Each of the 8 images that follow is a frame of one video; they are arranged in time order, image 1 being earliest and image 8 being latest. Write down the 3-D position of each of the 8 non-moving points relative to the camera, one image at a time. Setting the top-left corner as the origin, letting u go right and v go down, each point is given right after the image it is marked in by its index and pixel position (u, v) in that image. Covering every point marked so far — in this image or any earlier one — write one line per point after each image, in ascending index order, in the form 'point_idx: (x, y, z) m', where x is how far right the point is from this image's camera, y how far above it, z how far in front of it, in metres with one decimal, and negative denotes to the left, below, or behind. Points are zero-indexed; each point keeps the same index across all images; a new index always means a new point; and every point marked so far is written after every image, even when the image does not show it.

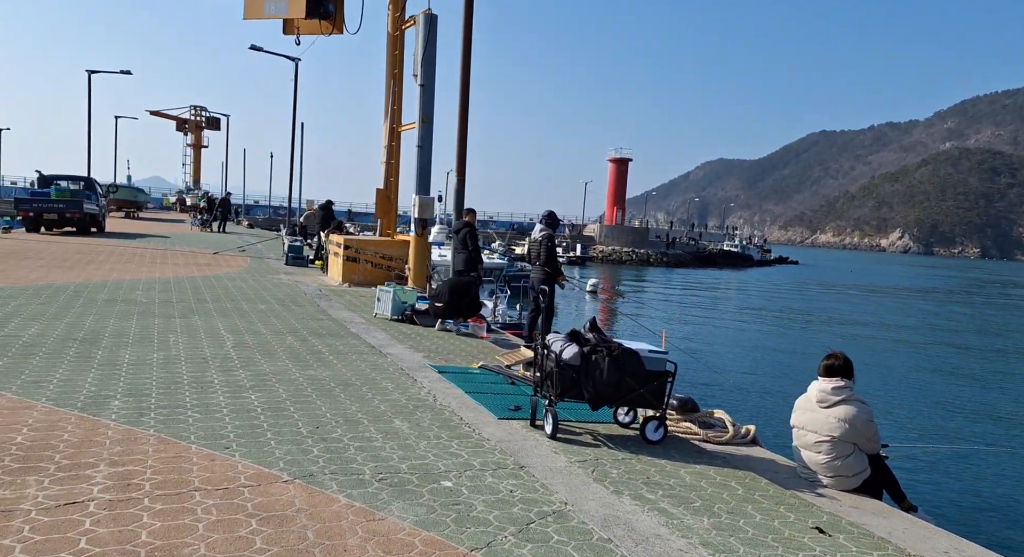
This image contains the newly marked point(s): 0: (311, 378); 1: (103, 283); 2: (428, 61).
0: (-1.8, -0.9, +7.5) m
1: (-7.3, 0.0, +15.6) m
2: (-1.6, +4.2, +16.3) m
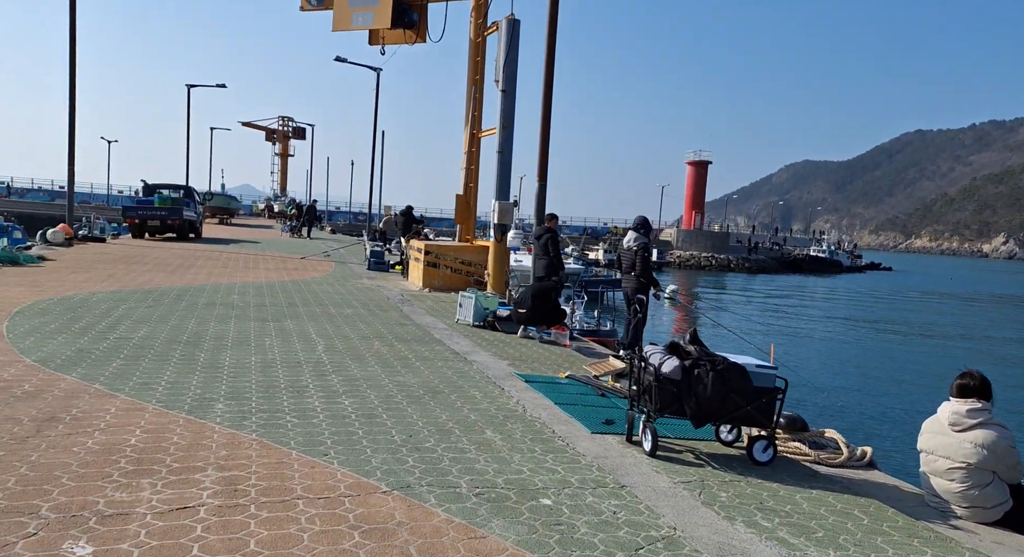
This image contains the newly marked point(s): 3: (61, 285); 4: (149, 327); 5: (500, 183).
0: (-1.0, -0.9, +7.5) m
1: (-5.8, -0.1, +16.0) m
2: (0.0, +4.1, +16.3) m
3: (-7.8, -0.1, +15.1) m
4: (-4.4, -0.6, +10.5) m
5: (-0.2, +1.9, +16.6) m
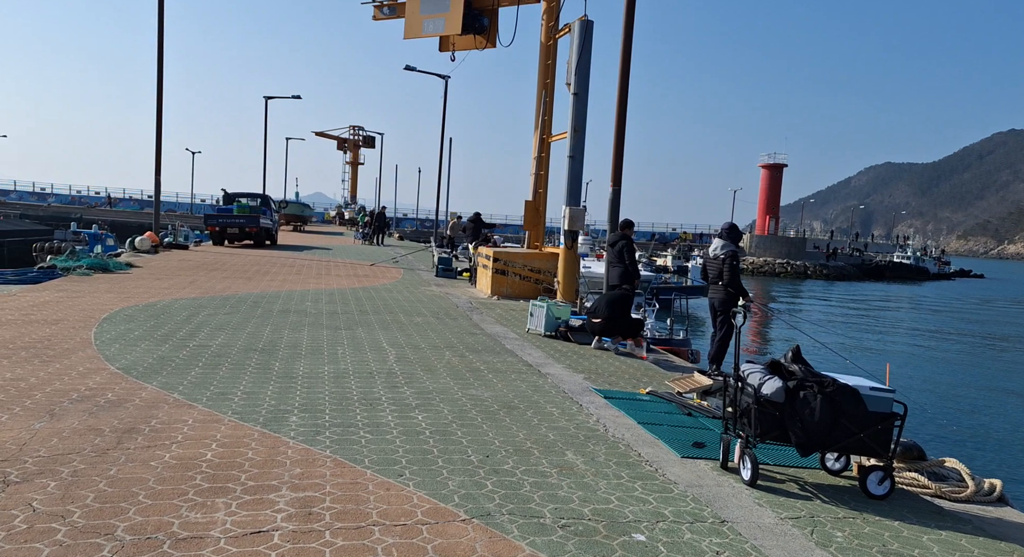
0: (-0.3, -1.0, +7.2) m
1: (-4.5, -0.3, +16.1) m
2: (+1.3, +4.0, +15.9) m
3: (-6.6, -0.2, +15.3) m
4: (-3.5, -0.7, +10.5) m
5: (+1.1, +1.8, +16.3) m
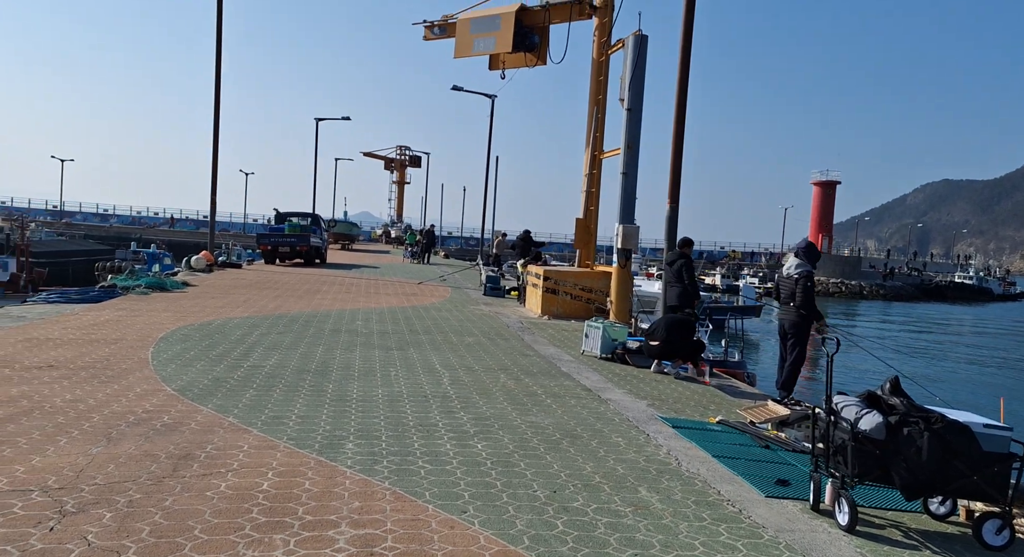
0: (+0.2, -1.2, +6.9) m
1: (-3.5, -0.6, +16.0) m
2: (+2.3, +3.6, +15.6) m
3: (-5.6, -0.6, +15.3) m
4: (-2.8, -0.9, +10.4) m
5: (+2.1, +1.4, +15.9) m
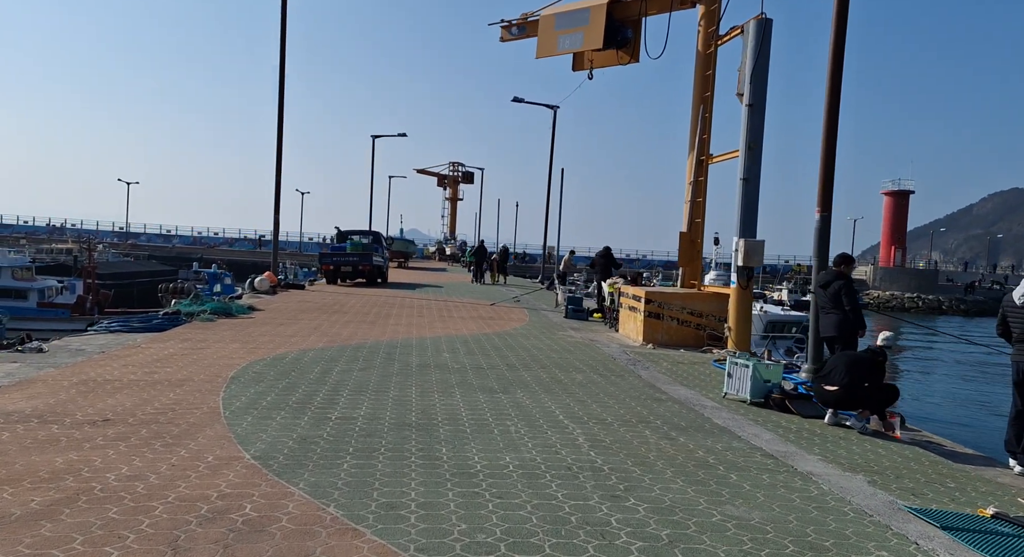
0: (+1.4, -1.4, +5.0) m
1: (-1.8, -1.1, +14.3) m
2: (+4.0, +3.2, +13.6) m
3: (-4.0, -1.0, +13.8) m
4: (-1.5, -1.3, +8.6) m
5: (+3.8, +1.0, +13.9) m
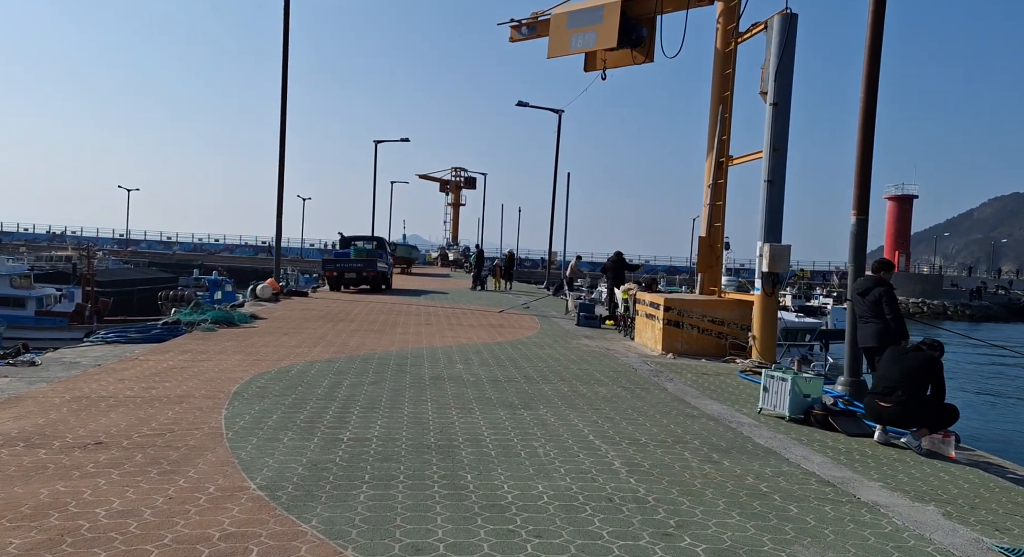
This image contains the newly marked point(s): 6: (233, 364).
0: (+1.6, -1.5, +4.4) m
1: (-1.5, -1.2, +13.7) m
2: (+4.2, +3.1, +13.1) m
3: (-3.7, -1.1, +13.2) m
4: (-1.2, -1.3, +8.0) m
5: (+4.0, +0.9, +13.3) m
6: (-3.9, -1.2, +11.7) m
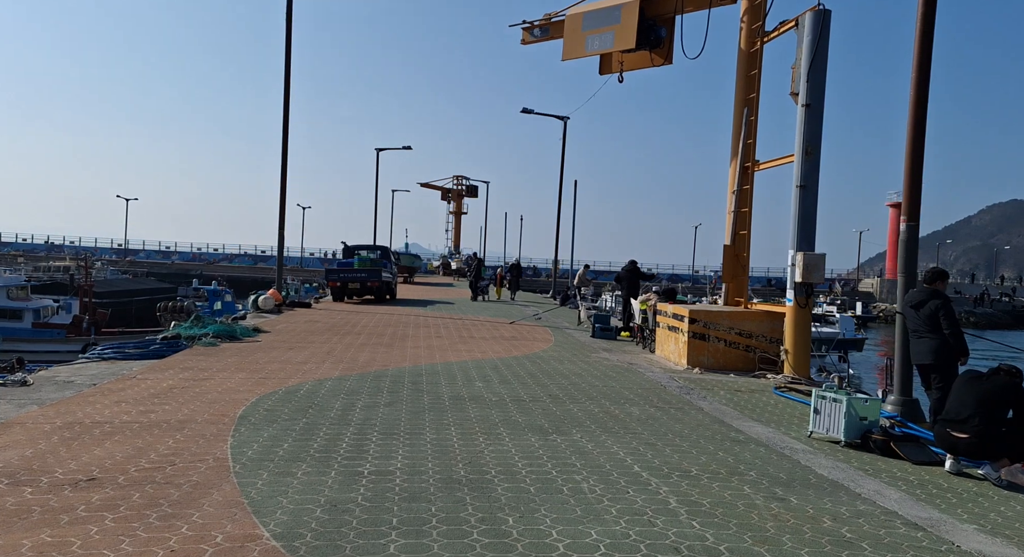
0: (+1.9, -1.6, +3.6) m
1: (-1.3, -1.4, +13.0) m
2: (+4.5, +2.9, +12.4) m
3: (-3.4, -1.3, +12.4) m
4: (-0.9, -1.5, +7.3) m
5: (+4.3, +0.7, +12.6) m
6: (-3.6, -1.4, +11.0) m
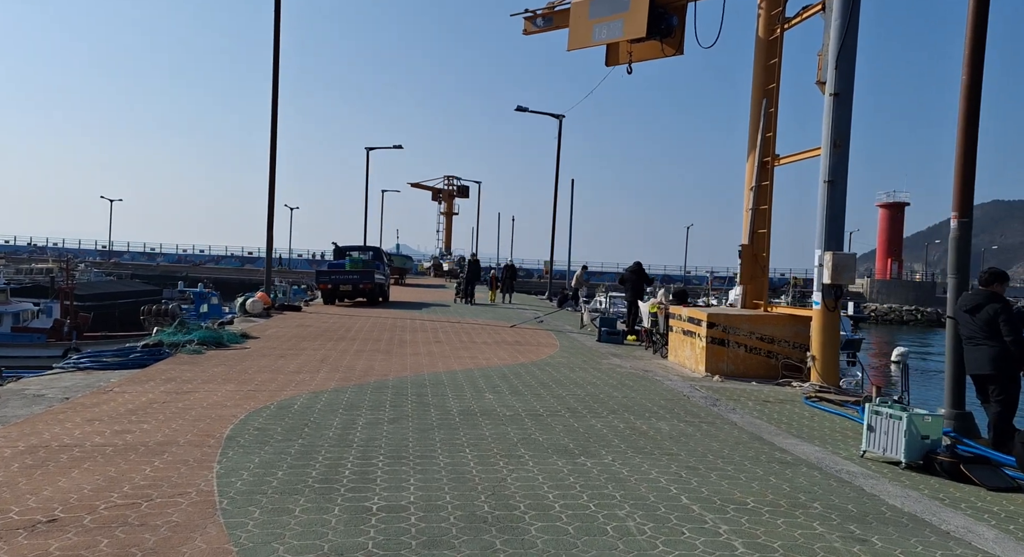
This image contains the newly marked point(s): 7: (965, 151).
0: (+2.1, -1.6, +2.8) m
1: (-1.1, -1.4, +12.1) m
2: (+4.6, +2.9, +11.6) m
3: (-3.3, -1.4, +11.5) m
4: (-0.7, -1.5, +6.4) m
5: (+4.4, +0.7, +11.8) m
6: (-3.4, -1.4, +10.1) m
7: (+4.7, +1.3, +8.9) m
